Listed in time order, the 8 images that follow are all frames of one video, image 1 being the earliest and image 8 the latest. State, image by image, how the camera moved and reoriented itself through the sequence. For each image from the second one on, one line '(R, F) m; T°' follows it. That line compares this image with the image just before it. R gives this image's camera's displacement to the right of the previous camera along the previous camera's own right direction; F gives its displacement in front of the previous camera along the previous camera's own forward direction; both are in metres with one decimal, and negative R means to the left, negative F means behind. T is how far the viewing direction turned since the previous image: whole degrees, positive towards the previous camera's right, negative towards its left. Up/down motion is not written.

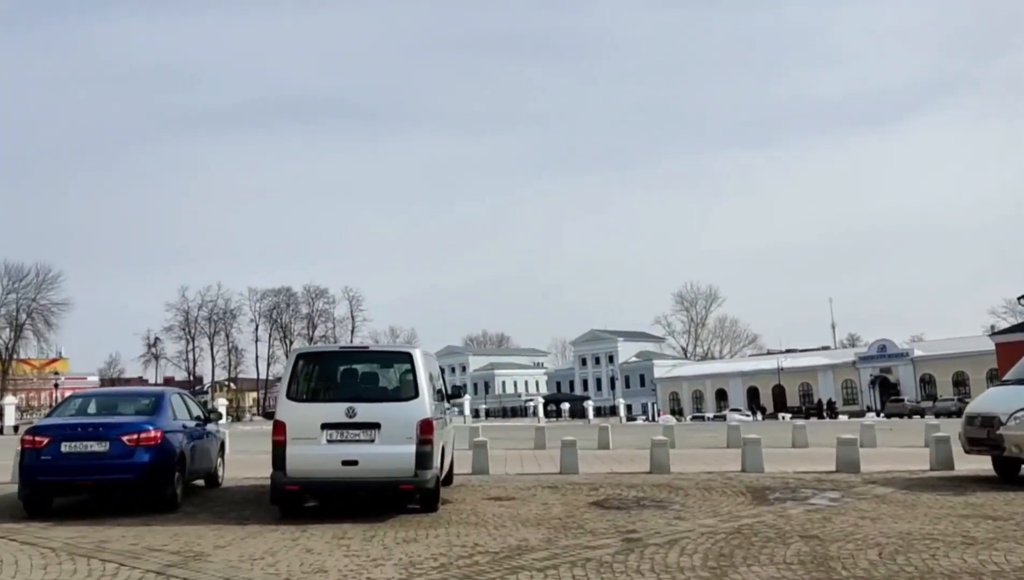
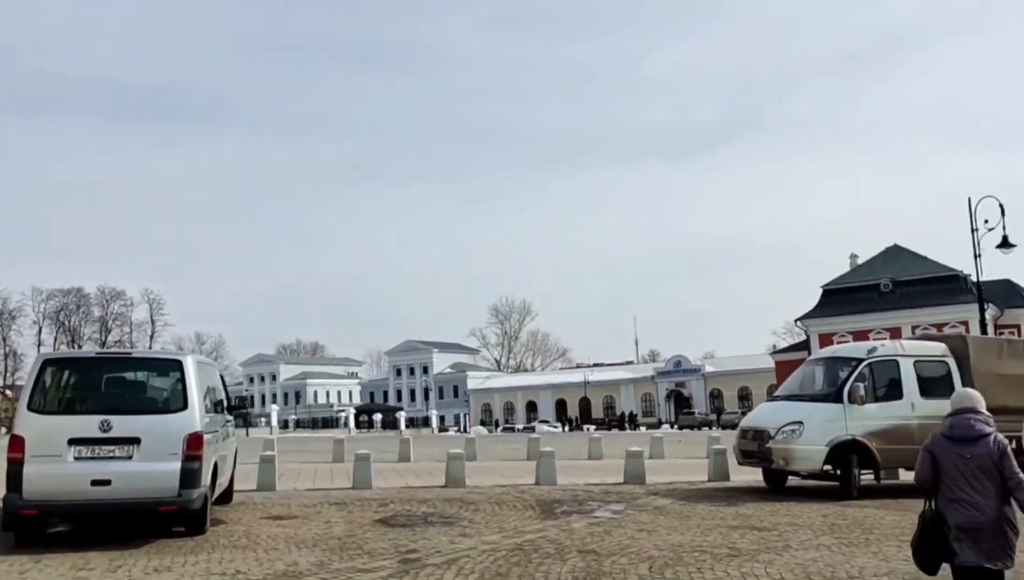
(+0.4, +0.3) m; +12°
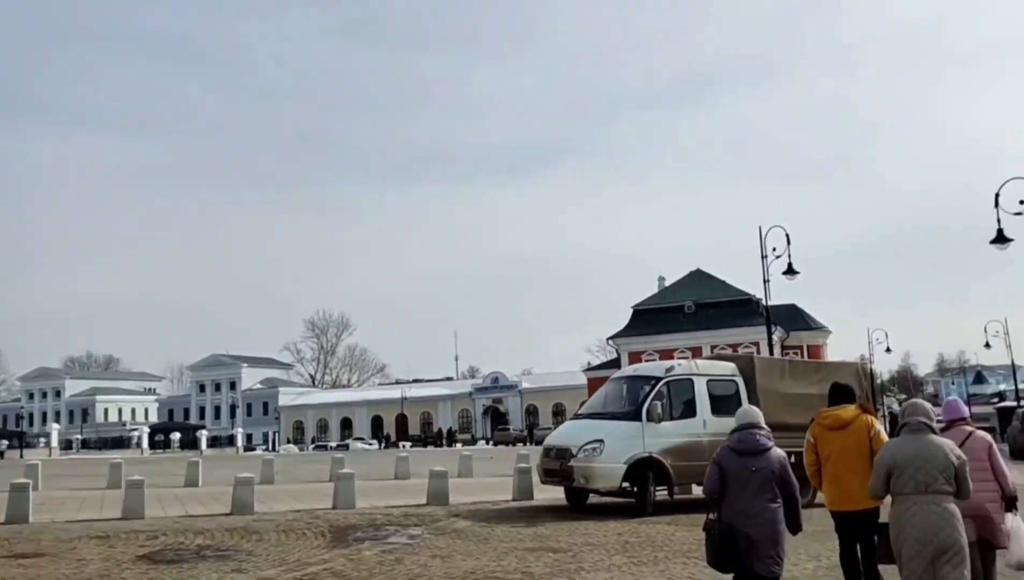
(+0.4, +0.6) m; +11°
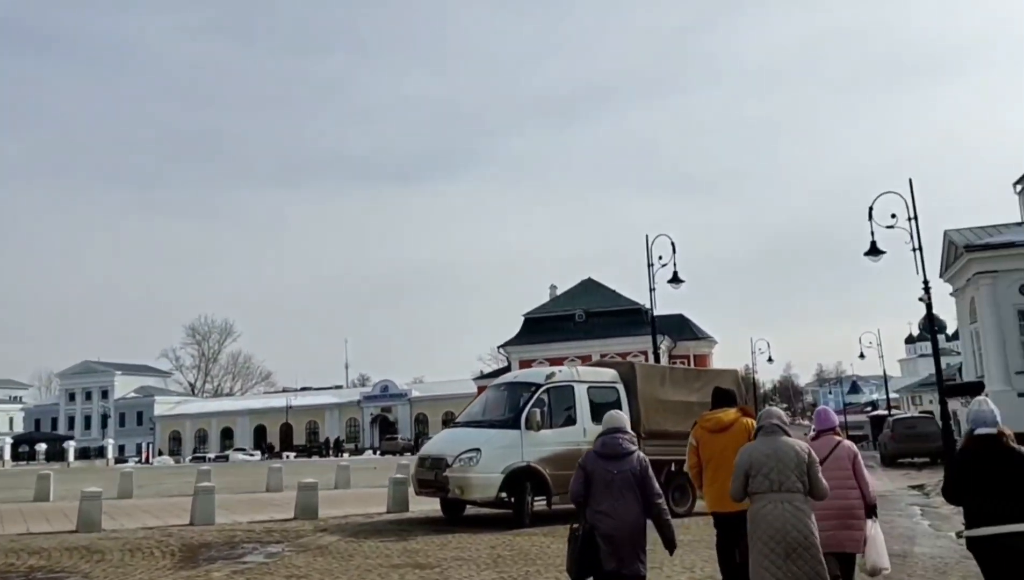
(+0.3, +0.6) m; +7°
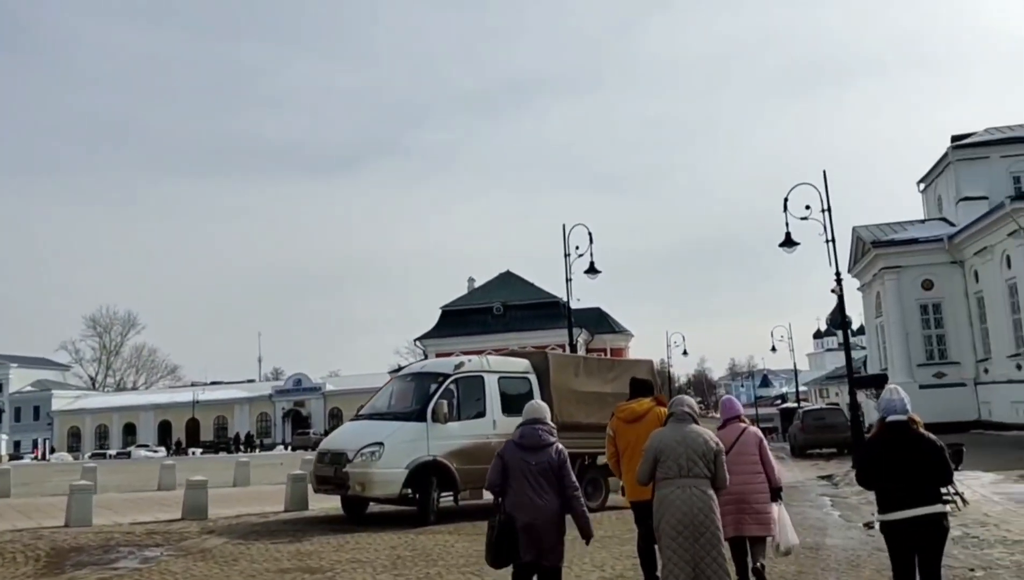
(+0.2, +0.8) m; +5°
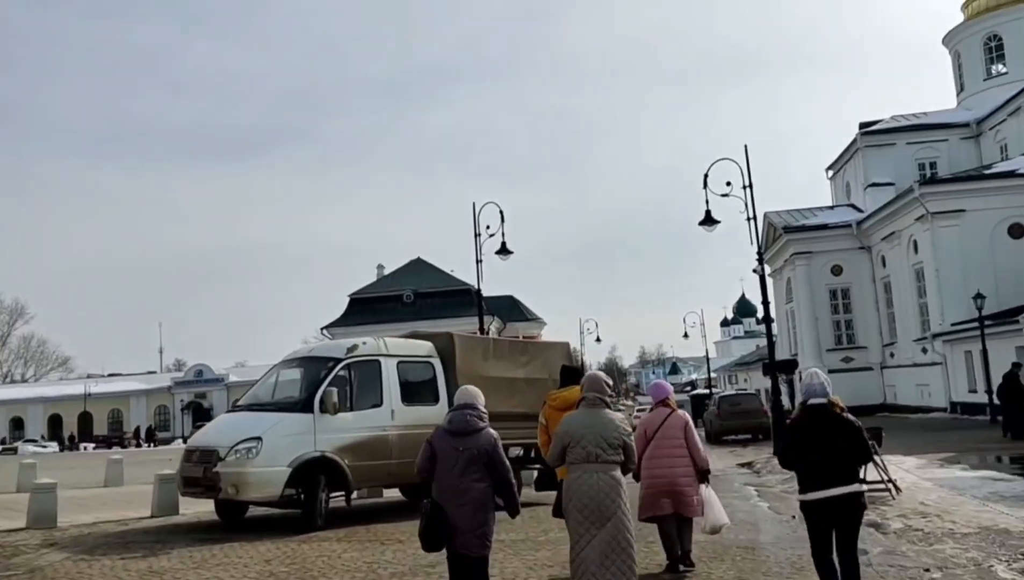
(+0.2, +1.7) m; +6°
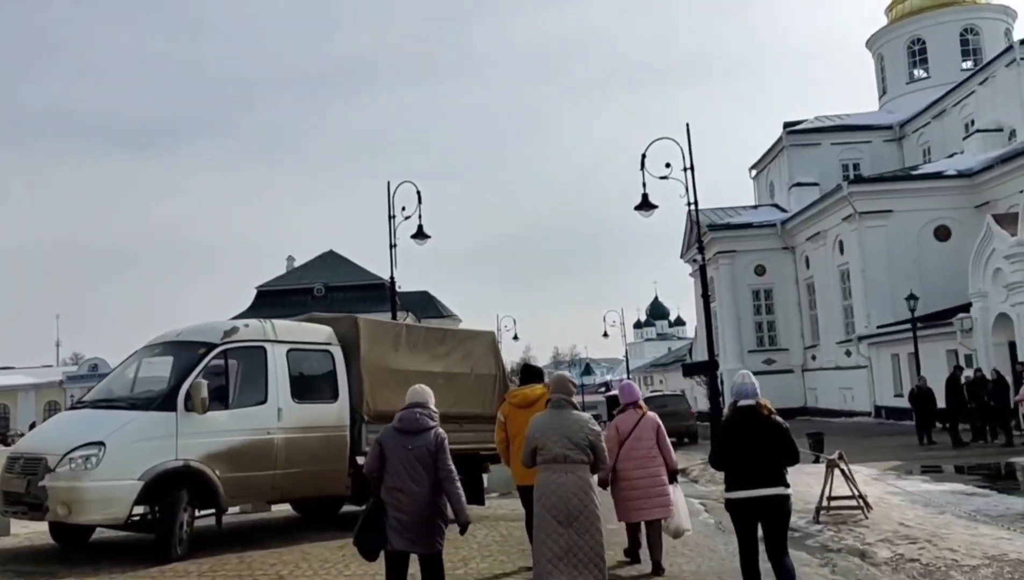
(0.0, +2.3) m; +5°
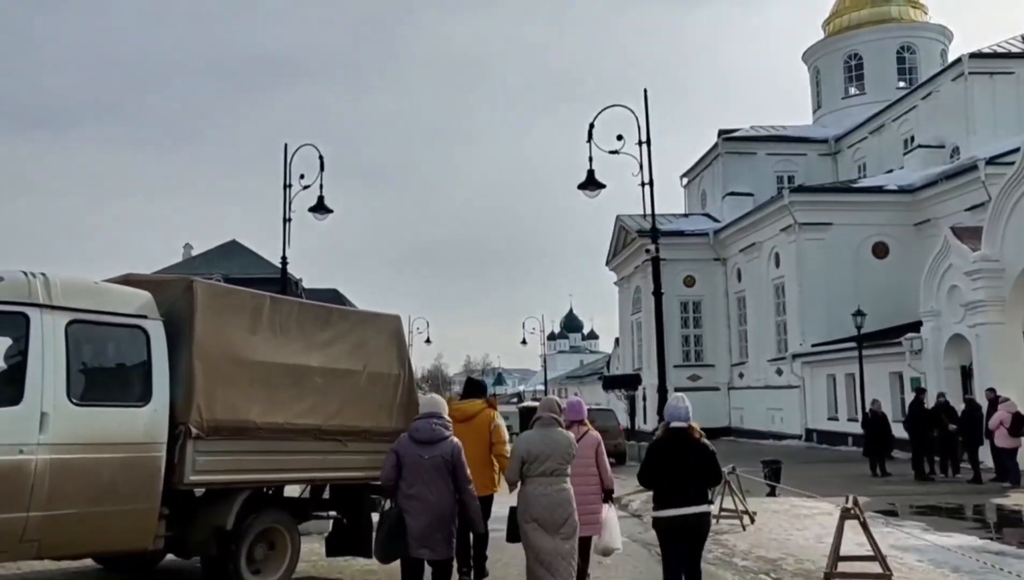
(0.0, +3.6) m; +6°
